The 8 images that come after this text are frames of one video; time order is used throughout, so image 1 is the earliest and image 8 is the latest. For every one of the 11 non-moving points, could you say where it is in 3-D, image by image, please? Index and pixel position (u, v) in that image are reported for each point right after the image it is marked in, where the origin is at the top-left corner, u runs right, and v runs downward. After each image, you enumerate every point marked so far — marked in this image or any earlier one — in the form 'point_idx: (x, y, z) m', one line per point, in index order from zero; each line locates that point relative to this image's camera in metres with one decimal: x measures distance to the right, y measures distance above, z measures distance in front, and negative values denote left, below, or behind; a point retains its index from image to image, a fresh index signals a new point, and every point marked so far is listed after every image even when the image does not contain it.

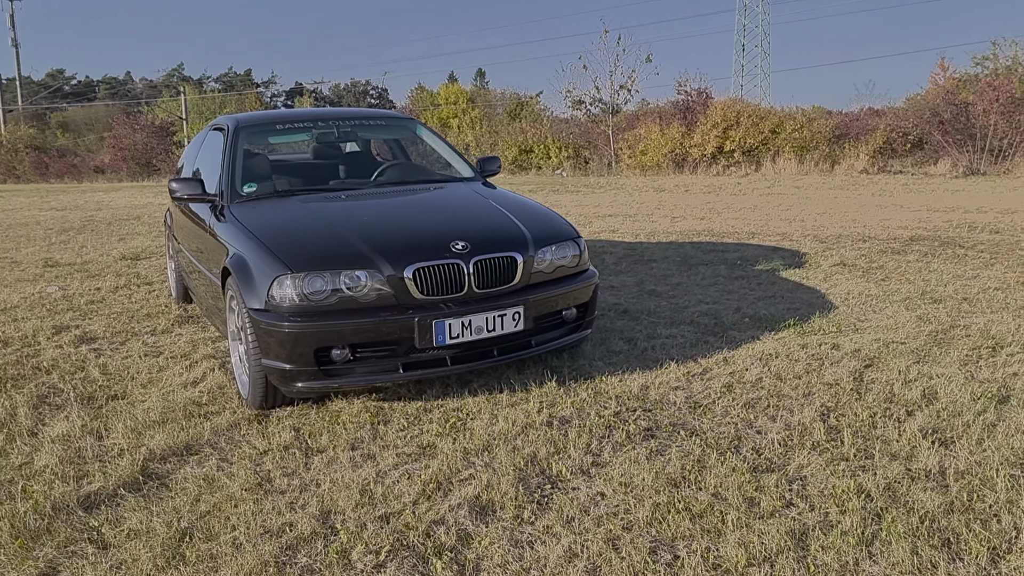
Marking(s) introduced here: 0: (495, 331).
0: (-0.1, -0.2, +3.3) m
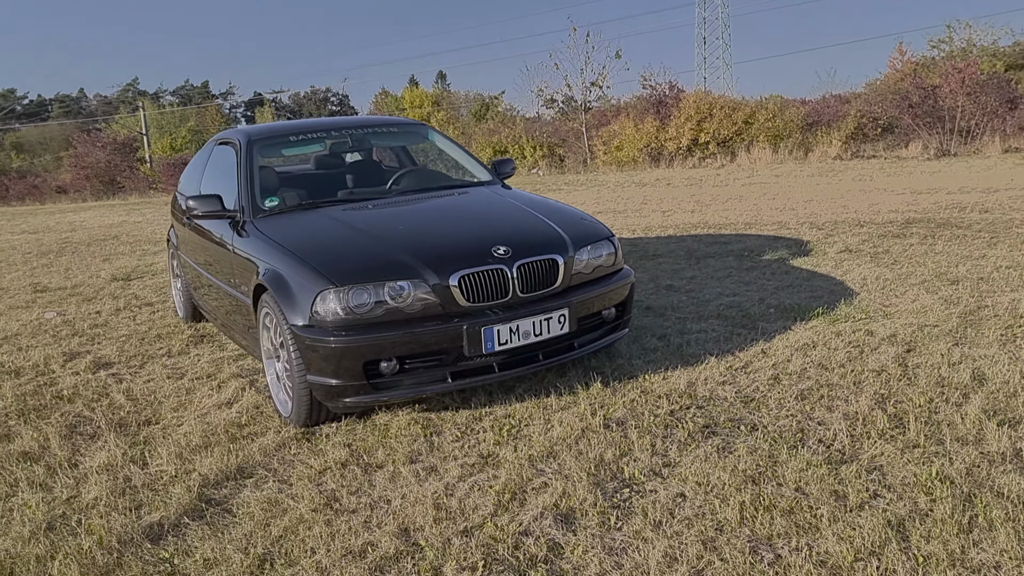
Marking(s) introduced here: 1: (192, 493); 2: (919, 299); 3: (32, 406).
0: (+0.1, -0.2, +3.2) m
1: (-1.1, -0.7, +2.7) m
2: (+2.3, -0.1, +4.5) m
3: (-2.4, -0.6, +4.0) m
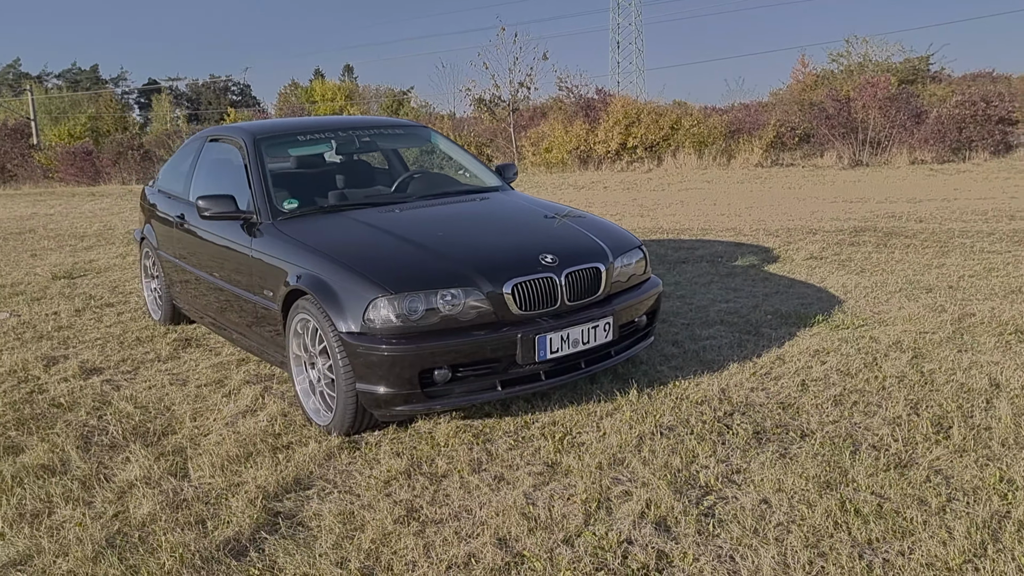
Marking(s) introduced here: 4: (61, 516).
0: (+0.3, -0.2, +3.3) m
1: (-0.8, -0.7, +2.6) m
2: (+2.3, -0.1, +4.7) m
3: (-2.3, -0.6, +3.7) m
4: (-1.5, -0.8, +2.7) m
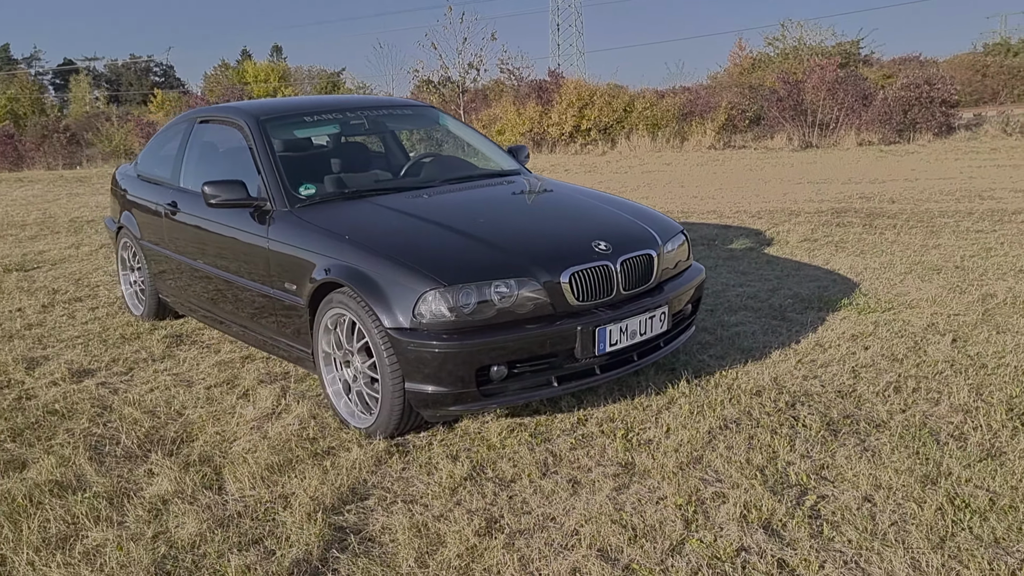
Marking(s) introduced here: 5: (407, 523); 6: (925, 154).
0: (+0.5, -0.2, +3.1) m
1: (-0.6, -0.7, +2.4) m
2: (+2.4, 0.0, +4.7) m
3: (-2.1, -0.6, +3.4) m
4: (-1.3, -0.8, +2.4) m
5: (-0.3, -0.7, +2.4) m
6: (+9.2, +3.0, +17.9) m
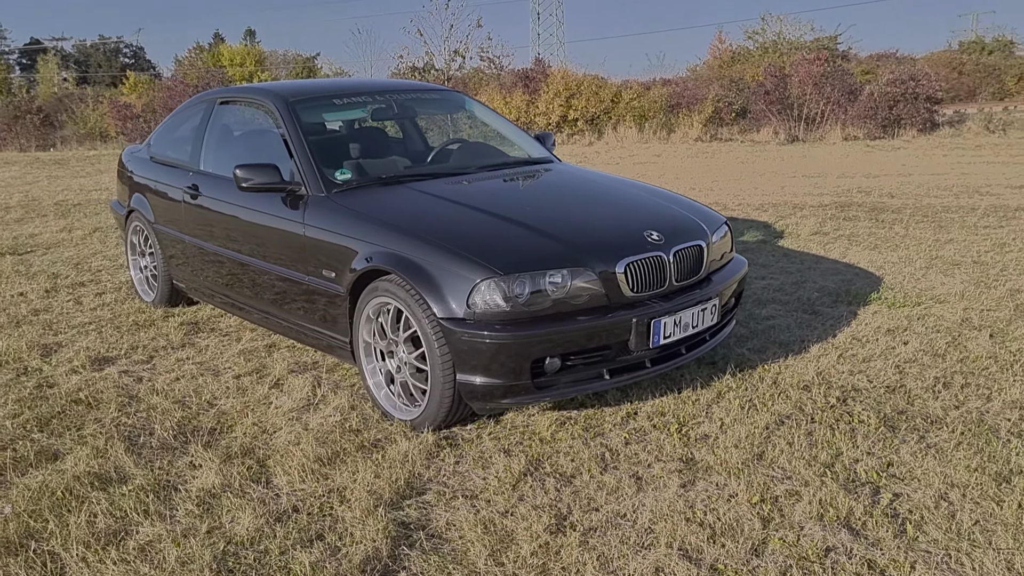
0: (+0.7, -0.2, +3.1) m
1: (-0.4, -0.7, +2.3) m
2: (+2.5, 0.0, +4.7) m
3: (-1.9, -0.5, +3.3) m
4: (-1.1, -0.7, +2.3) m
5: (-0.1, -0.7, +2.3) m
6: (+9.0, +3.1, +18.0) m
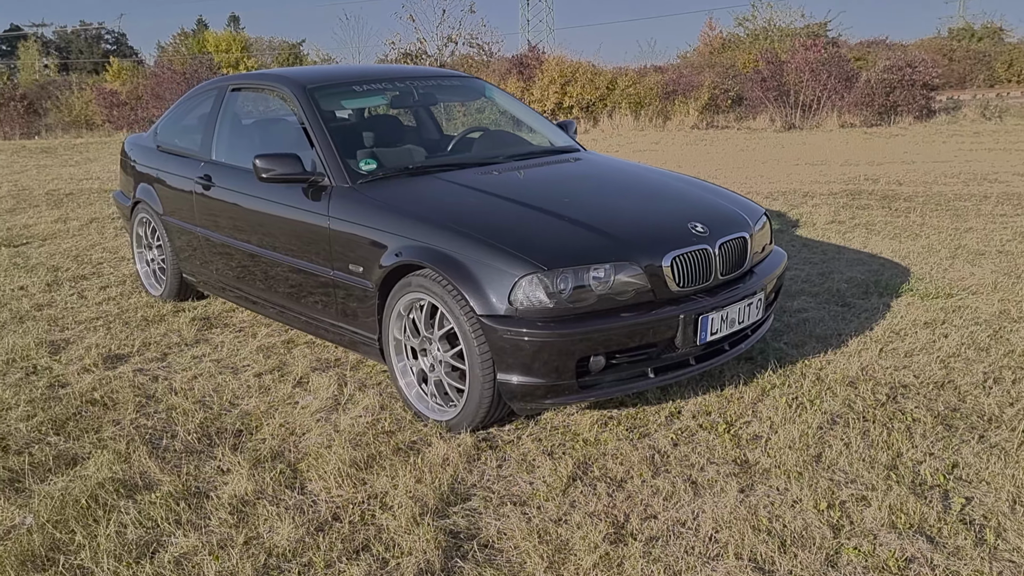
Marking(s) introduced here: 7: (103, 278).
0: (+0.8, -0.1, +2.9) m
1: (-0.2, -0.7, +2.2) m
2: (+2.7, +0.1, +4.6) m
3: (-1.8, -0.5, +3.1) m
4: (-0.9, -0.7, +2.2) m
5: (0.0, -0.7, +2.2) m
6: (+8.9, +3.4, +18.0) m
7: (-2.9, +0.1, +5.8) m
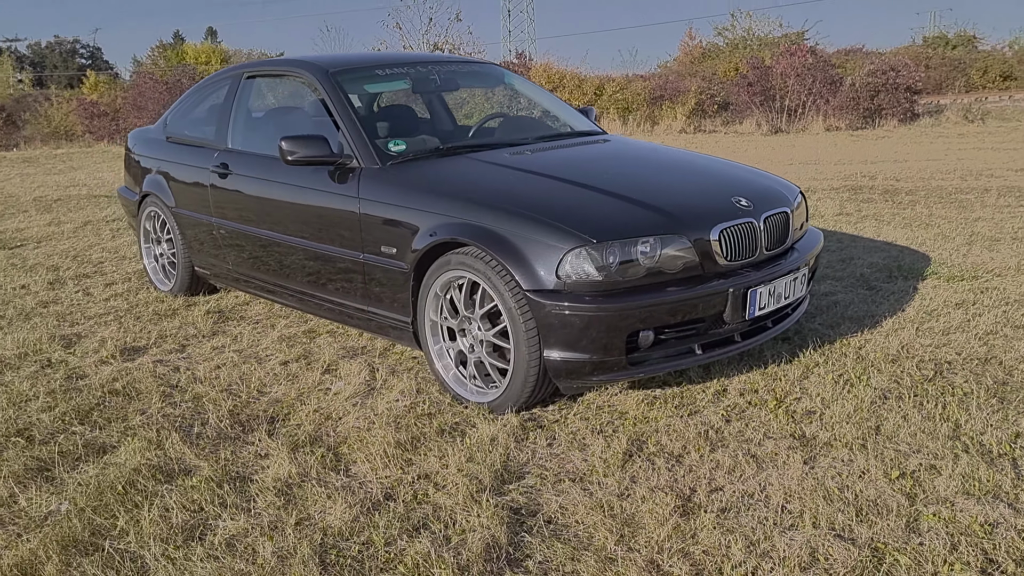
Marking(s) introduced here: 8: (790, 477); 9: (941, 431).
0: (+1.0, 0.0, +2.9) m
1: (-0.1, -0.6, +2.2) m
2: (+2.8, +0.2, +4.6) m
3: (-1.6, -0.4, +3.0) m
4: (-0.7, -0.6, +2.1) m
5: (+0.2, -0.6, +2.2) m
6: (+8.7, +3.4, +18.1) m
7: (-2.9, +0.1, +5.6) m
8: (+0.8, -0.5, +2.2) m
9: (+1.3, -0.4, +2.4) m
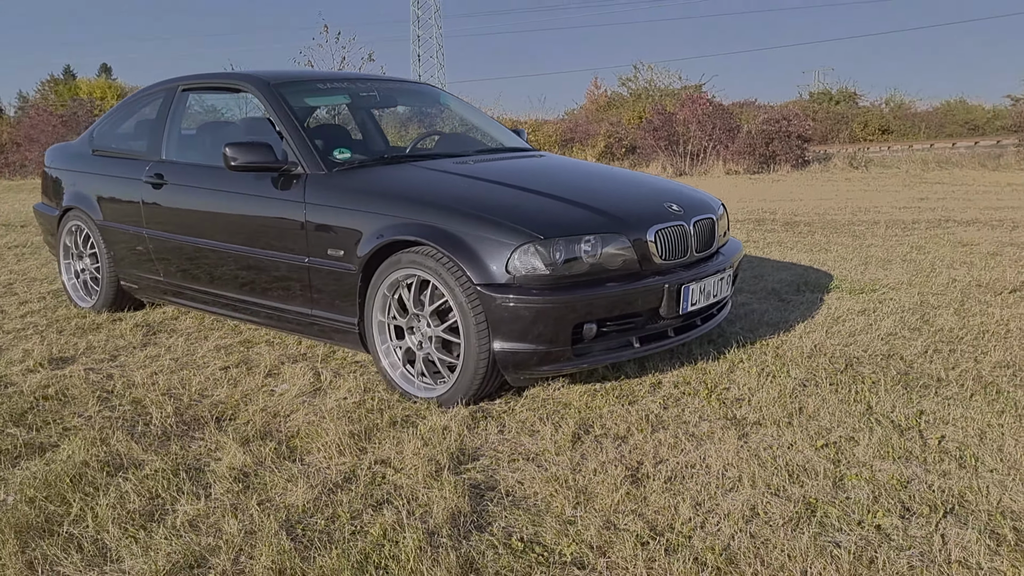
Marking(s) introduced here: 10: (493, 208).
0: (+0.8, 0.0, +3.1) m
1: (-0.2, -0.5, +2.2) m
2: (+2.4, +0.1, +5.0) m
3: (-1.8, -0.4, +3.0) m
4: (-0.9, -0.6, +2.1) m
5: (+0.1, -0.5, +2.3) m
6: (+6.8, +2.6, +19.3) m
7: (-3.3, -0.1, +5.4) m
8: (+0.6, -0.5, +2.4) m
9: (+1.1, -0.4, +2.7) m
10: (-0.1, +0.3, +2.8) m
